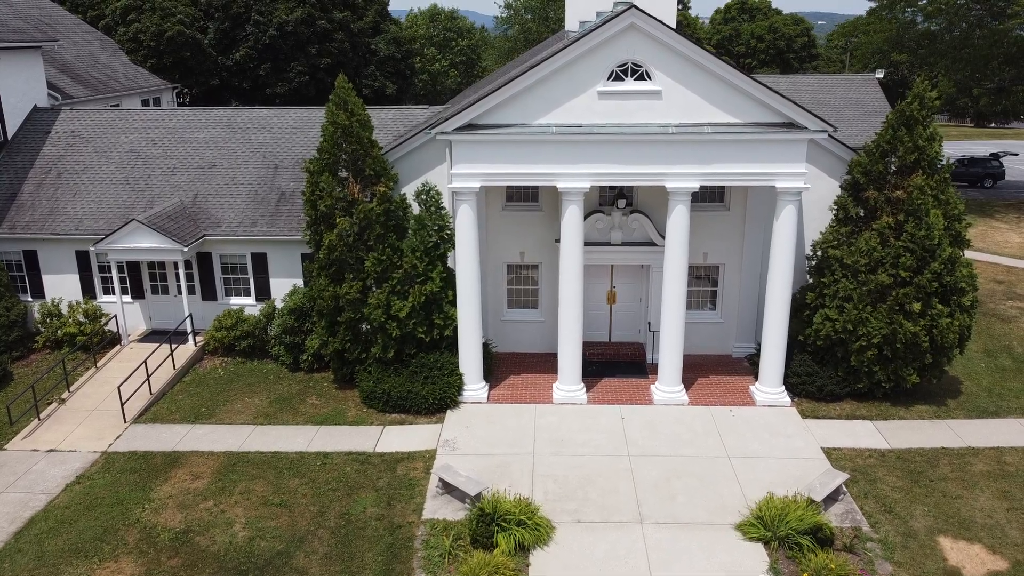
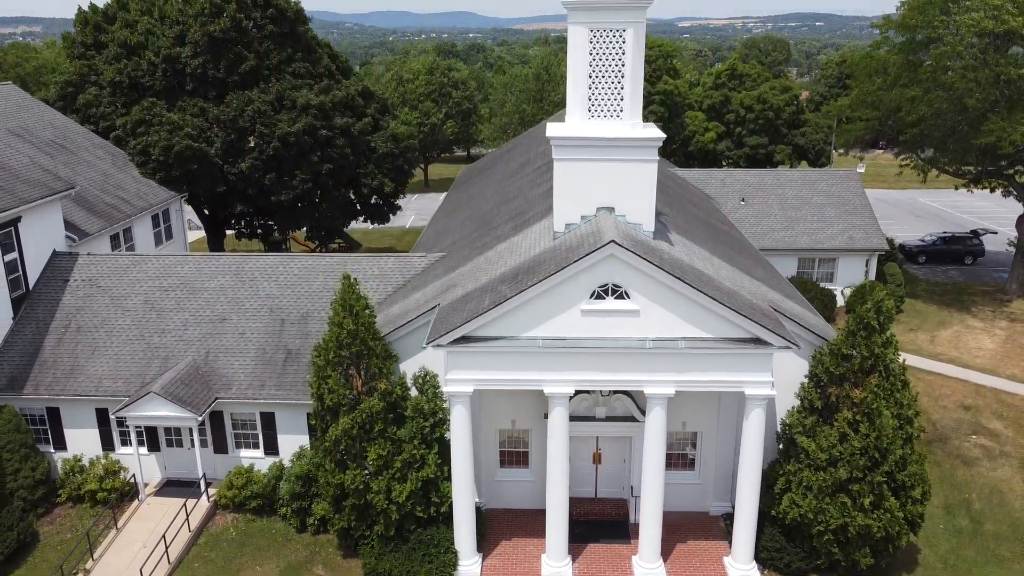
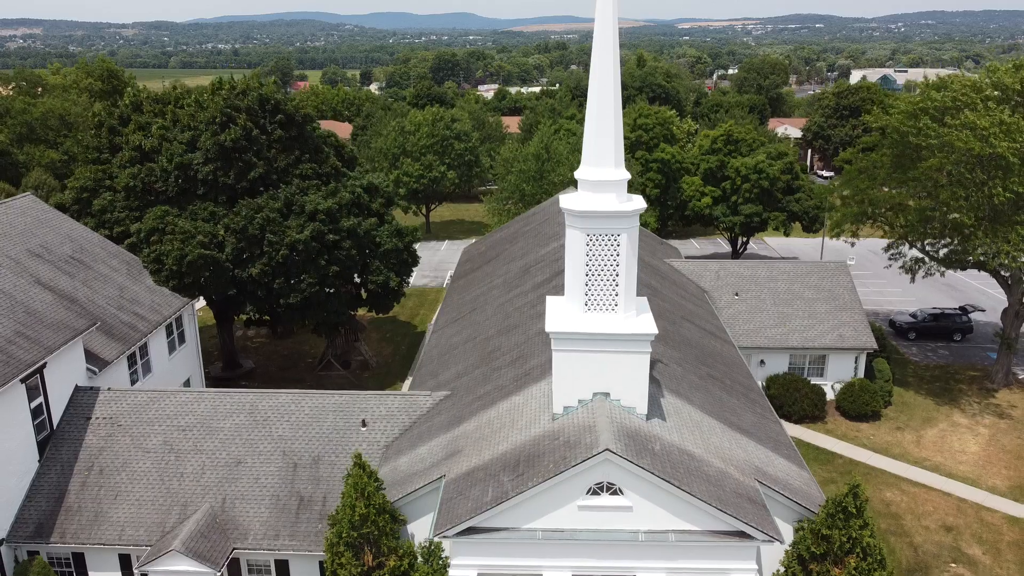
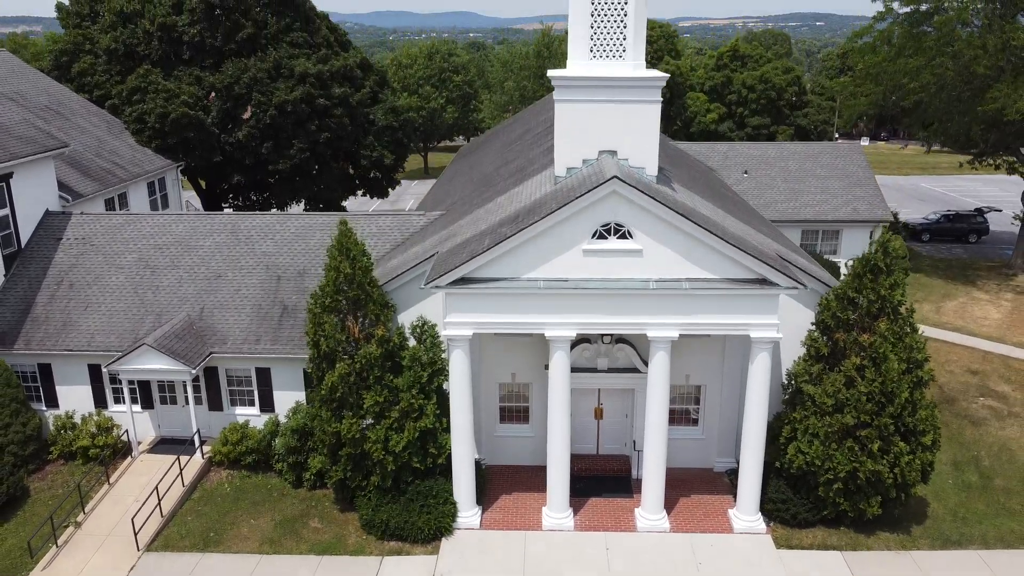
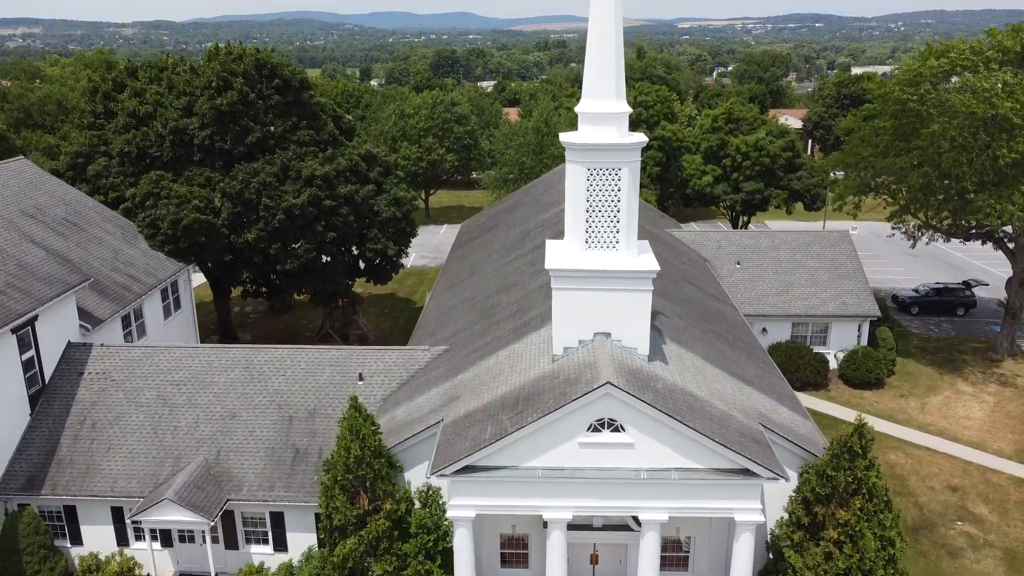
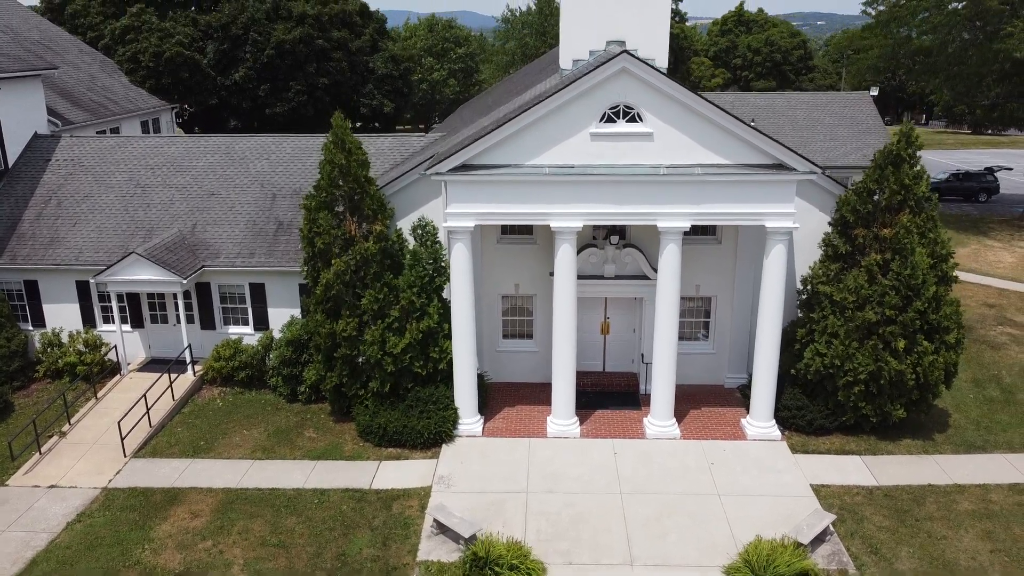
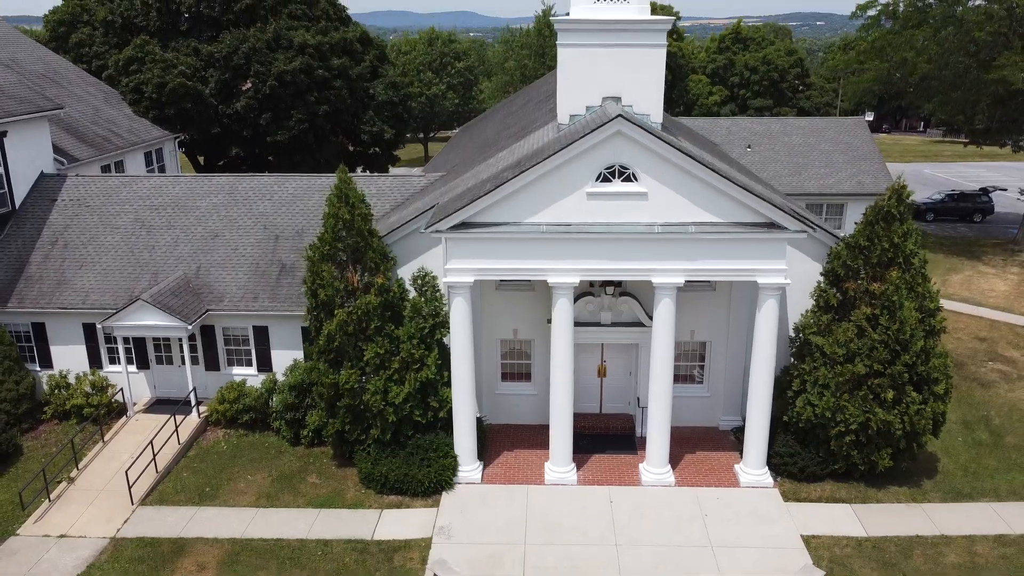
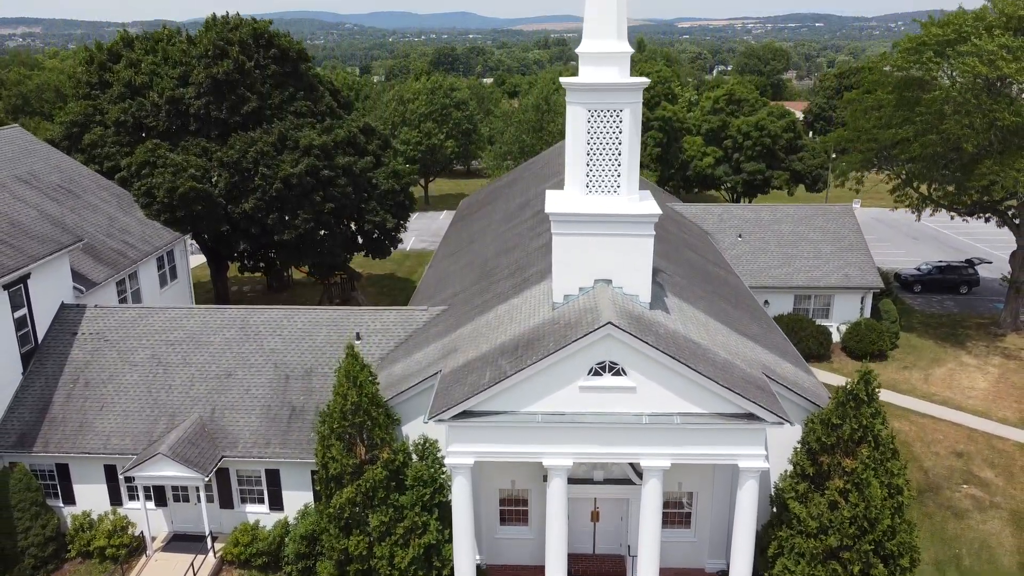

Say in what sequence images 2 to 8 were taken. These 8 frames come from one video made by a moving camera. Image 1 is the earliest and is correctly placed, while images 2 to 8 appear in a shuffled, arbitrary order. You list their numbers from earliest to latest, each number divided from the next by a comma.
6, 7, 4, 2, 8, 5, 3
